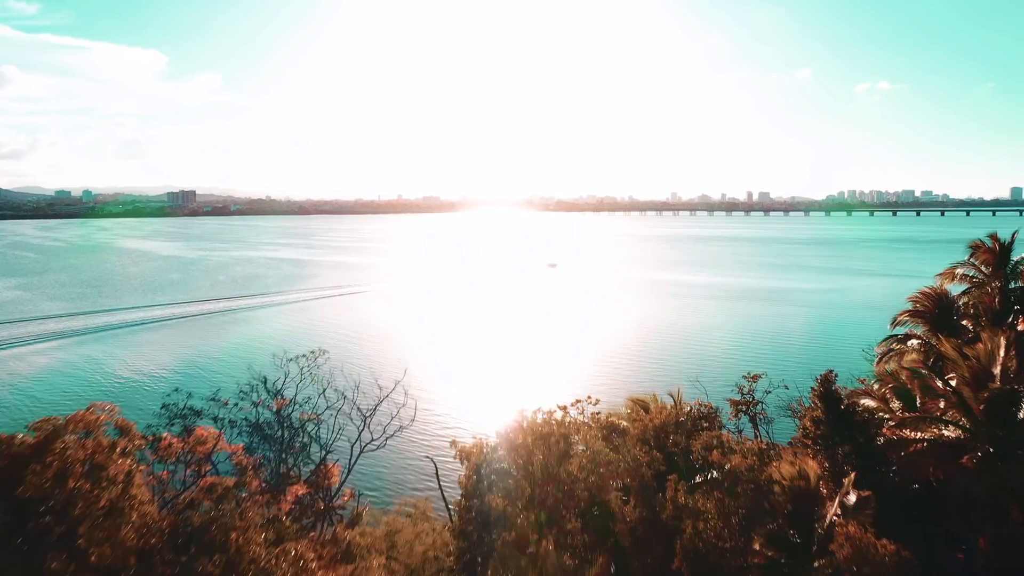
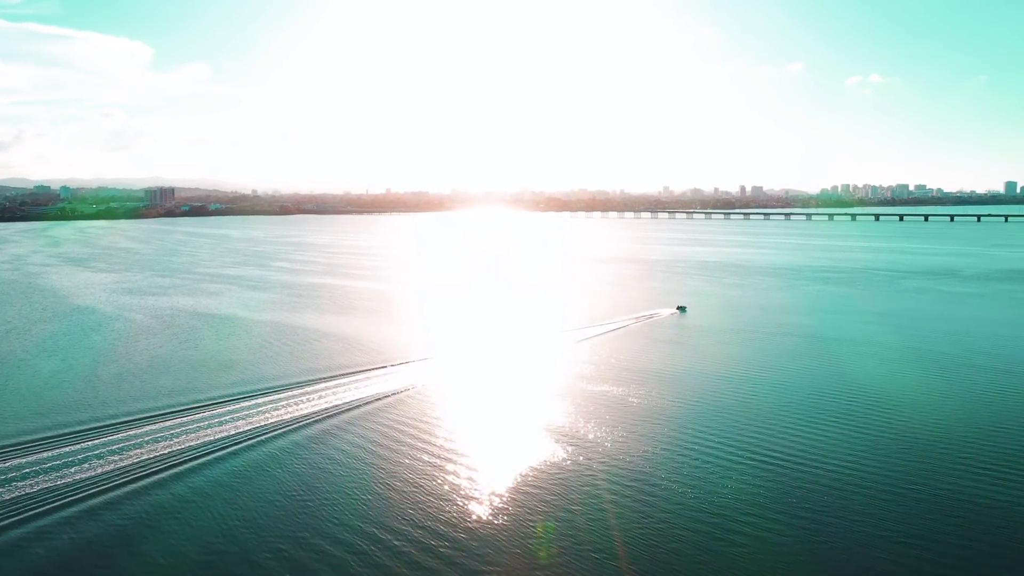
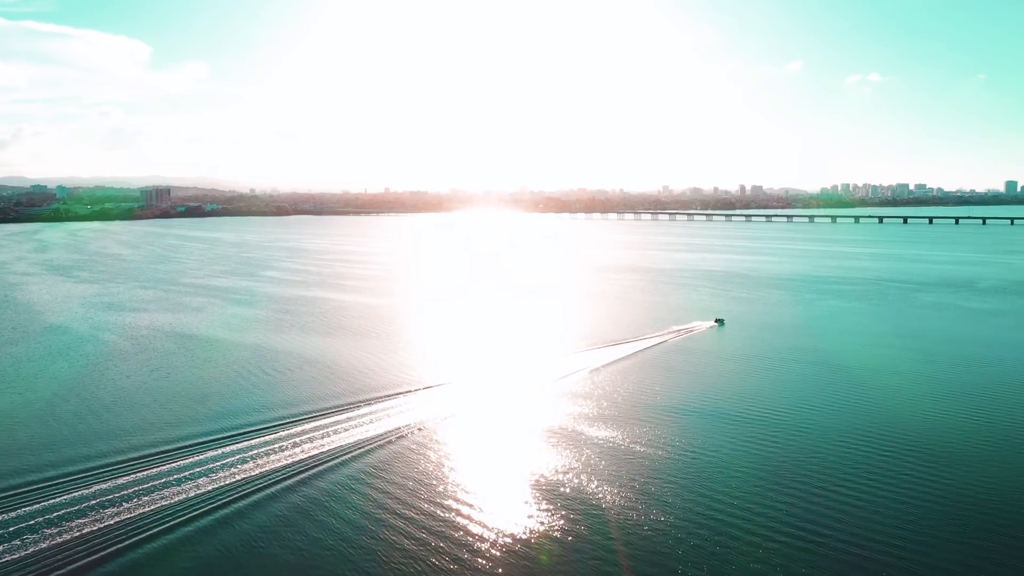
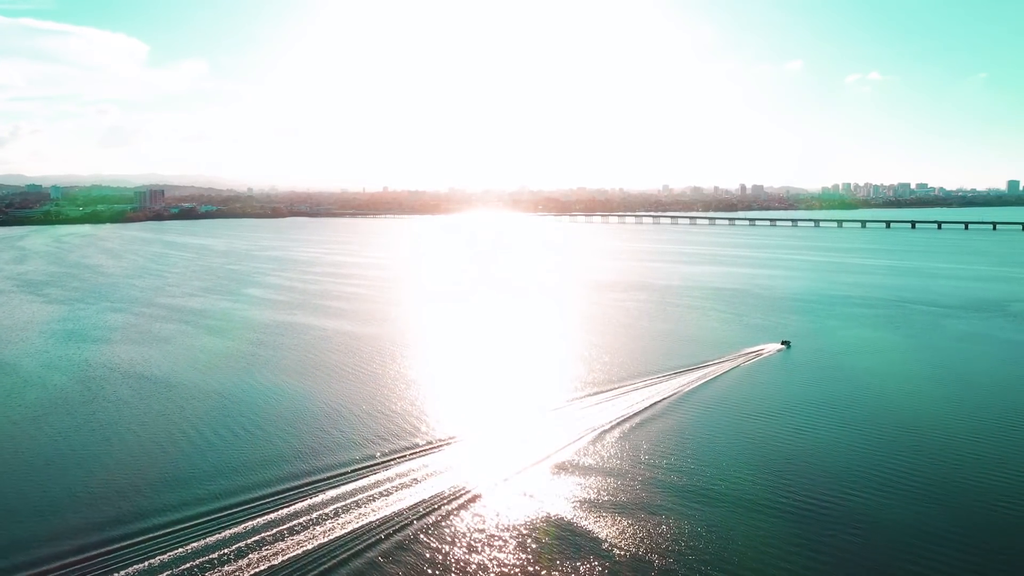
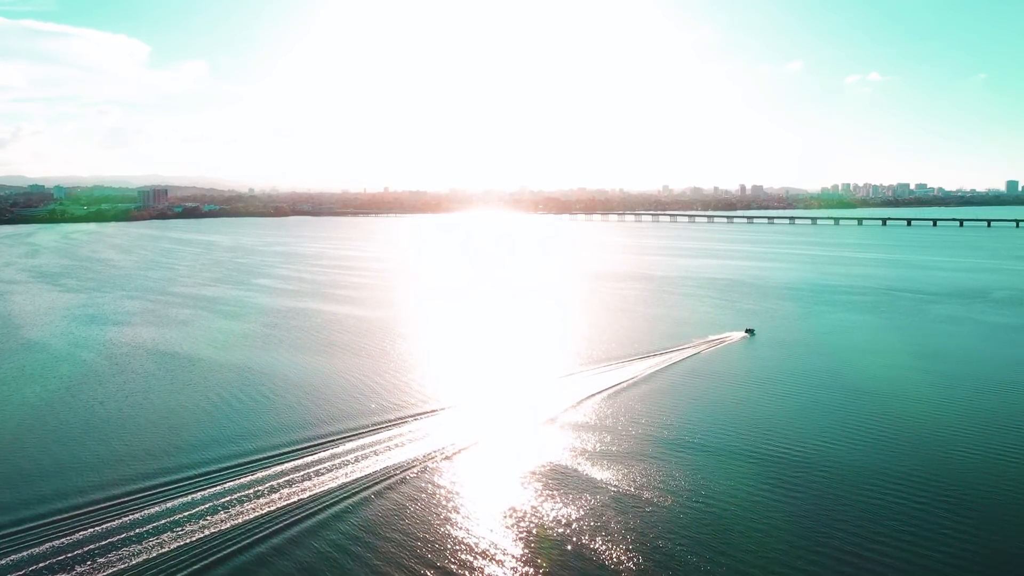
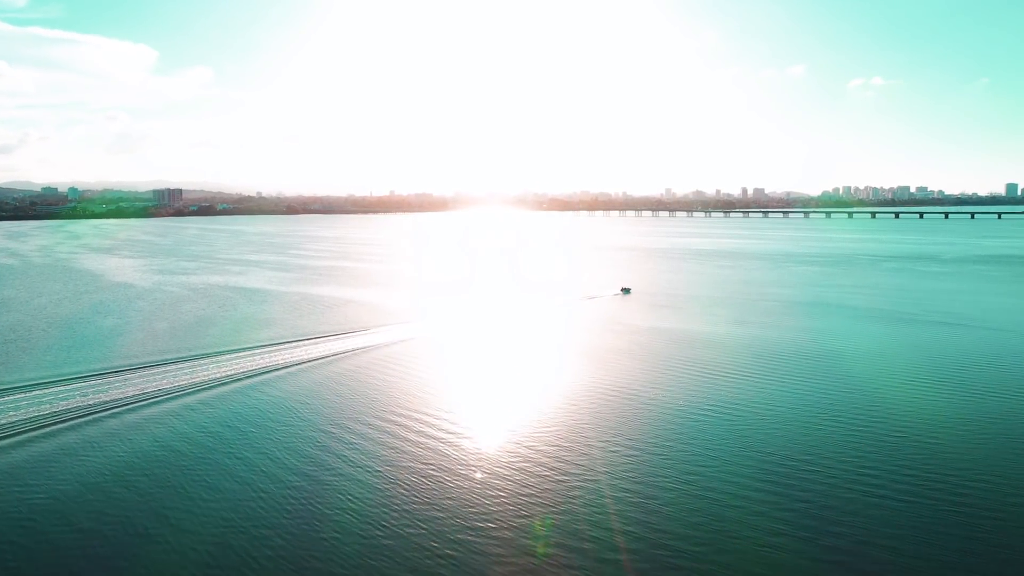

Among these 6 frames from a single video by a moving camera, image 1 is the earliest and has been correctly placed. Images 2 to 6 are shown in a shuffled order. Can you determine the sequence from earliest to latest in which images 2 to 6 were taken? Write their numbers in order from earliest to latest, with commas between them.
6, 2, 3, 5, 4
